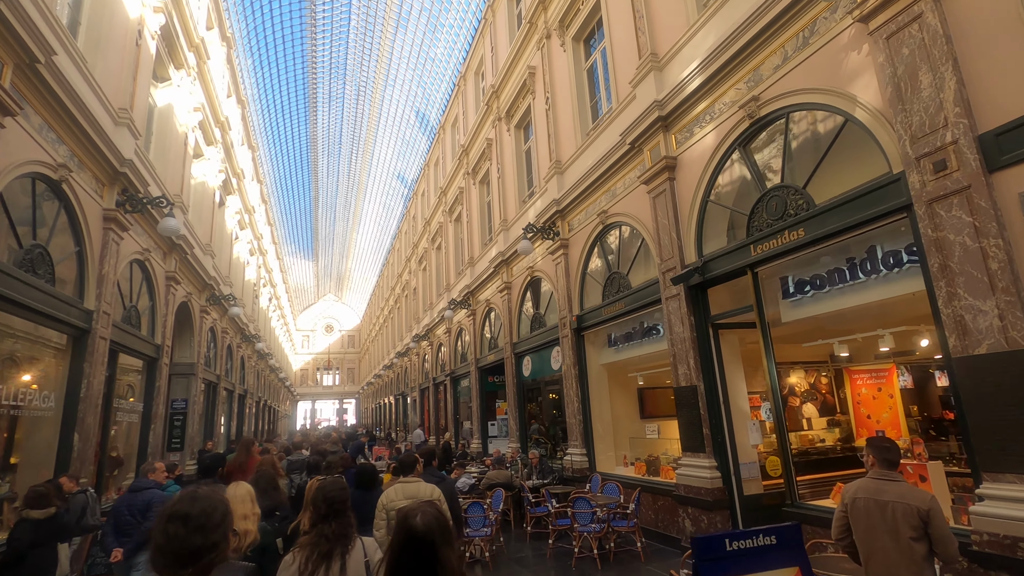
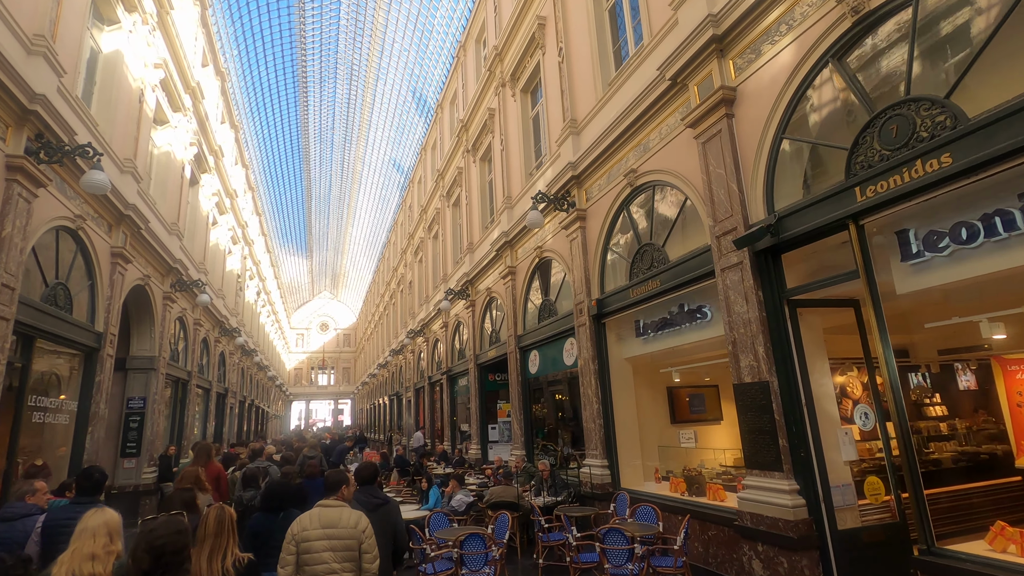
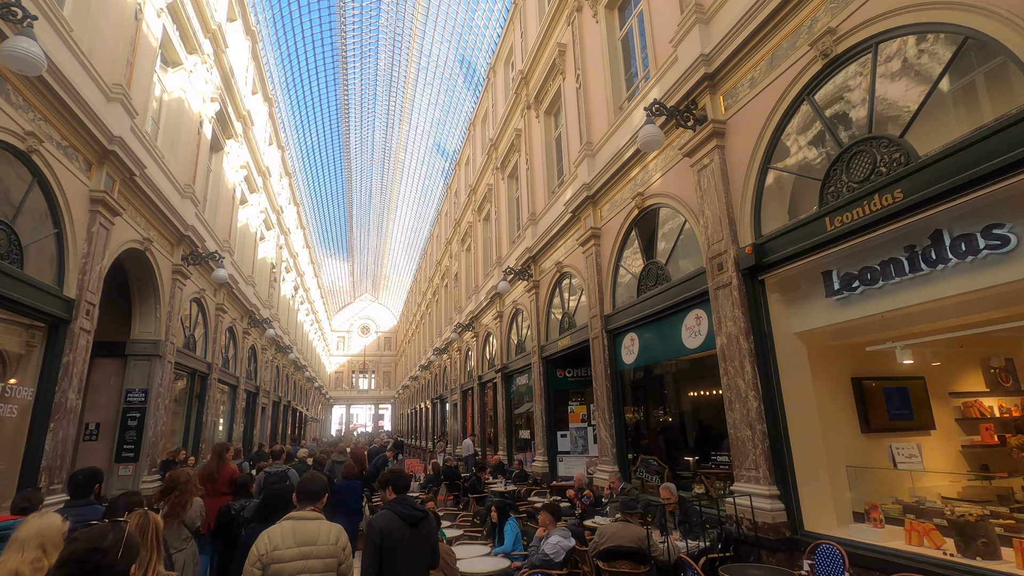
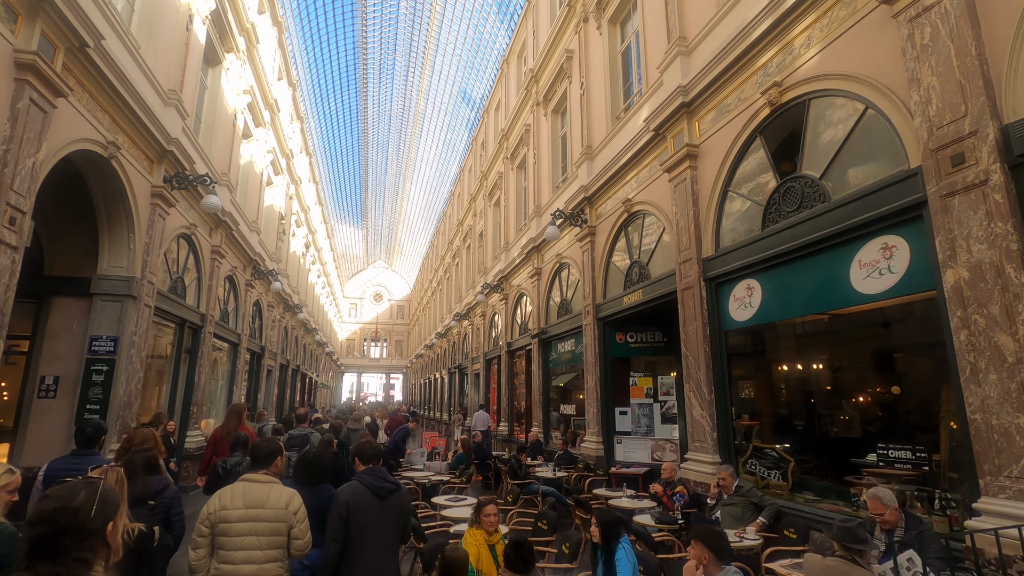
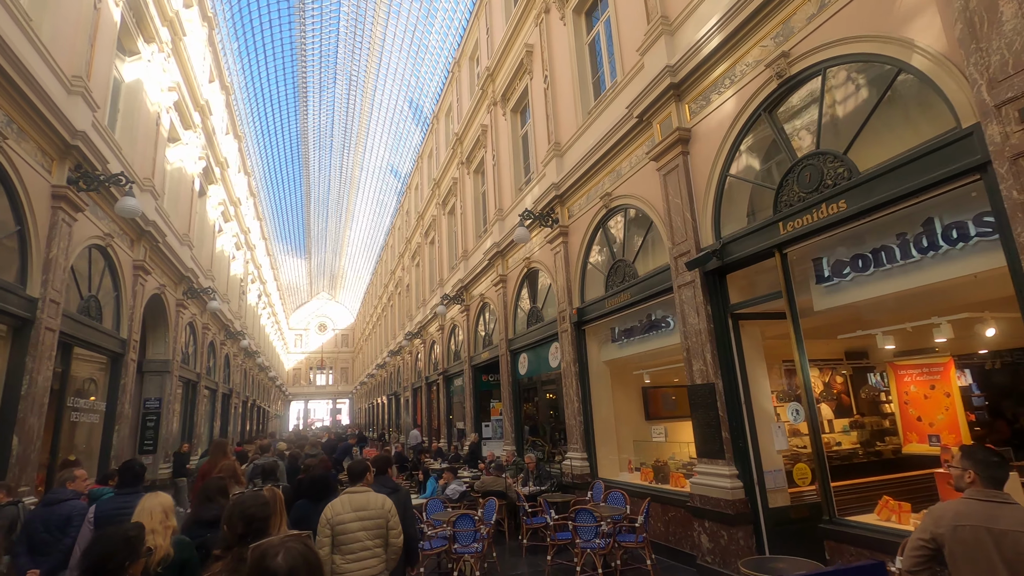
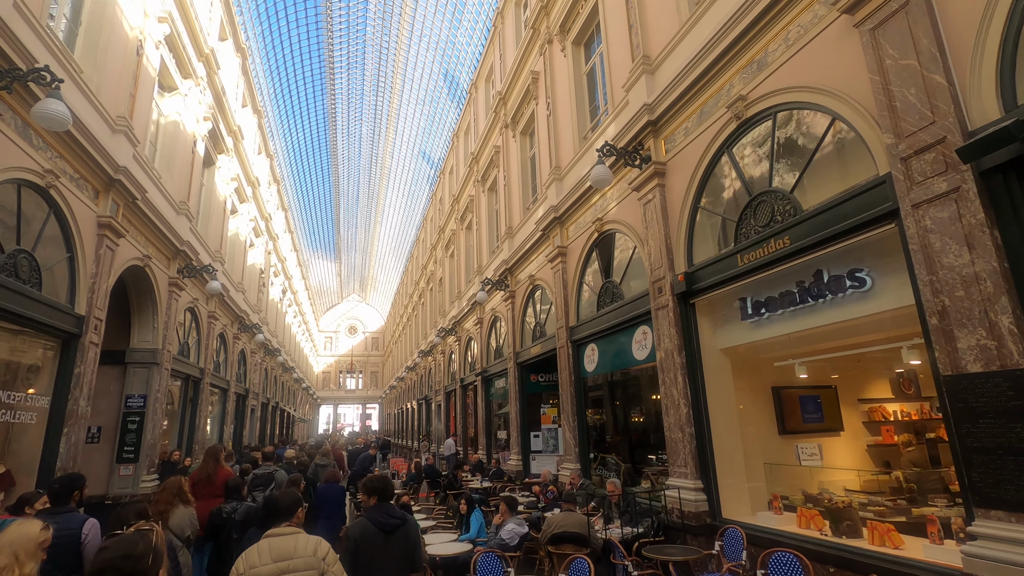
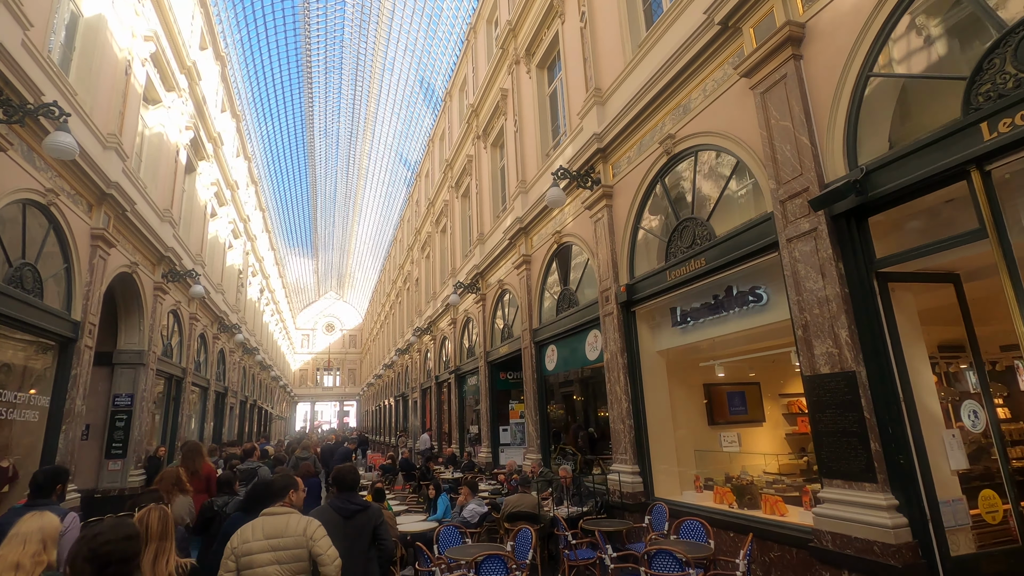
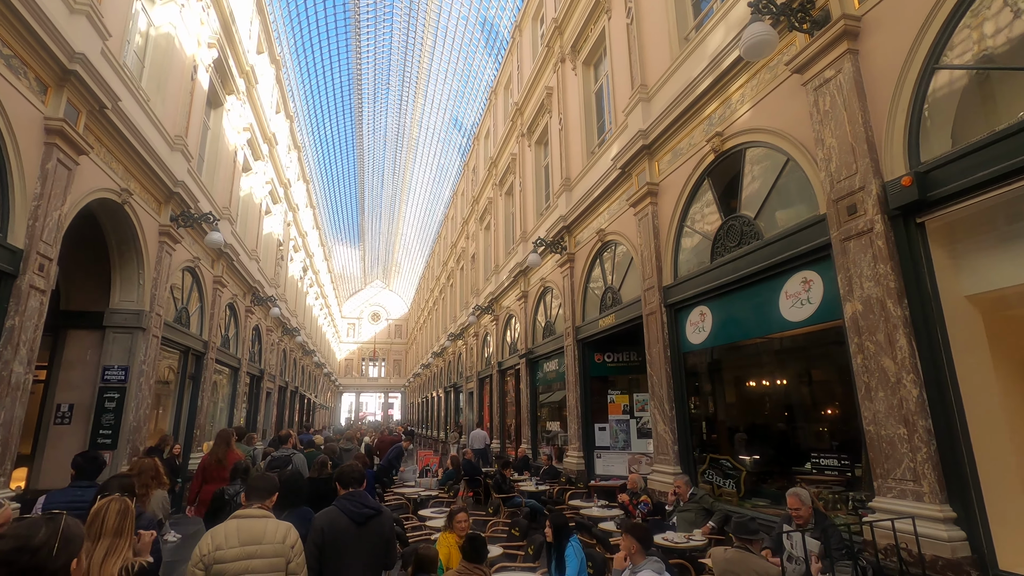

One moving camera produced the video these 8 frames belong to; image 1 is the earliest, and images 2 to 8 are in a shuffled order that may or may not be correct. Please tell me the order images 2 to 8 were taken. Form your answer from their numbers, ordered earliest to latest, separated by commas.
5, 2, 7, 6, 3, 8, 4
